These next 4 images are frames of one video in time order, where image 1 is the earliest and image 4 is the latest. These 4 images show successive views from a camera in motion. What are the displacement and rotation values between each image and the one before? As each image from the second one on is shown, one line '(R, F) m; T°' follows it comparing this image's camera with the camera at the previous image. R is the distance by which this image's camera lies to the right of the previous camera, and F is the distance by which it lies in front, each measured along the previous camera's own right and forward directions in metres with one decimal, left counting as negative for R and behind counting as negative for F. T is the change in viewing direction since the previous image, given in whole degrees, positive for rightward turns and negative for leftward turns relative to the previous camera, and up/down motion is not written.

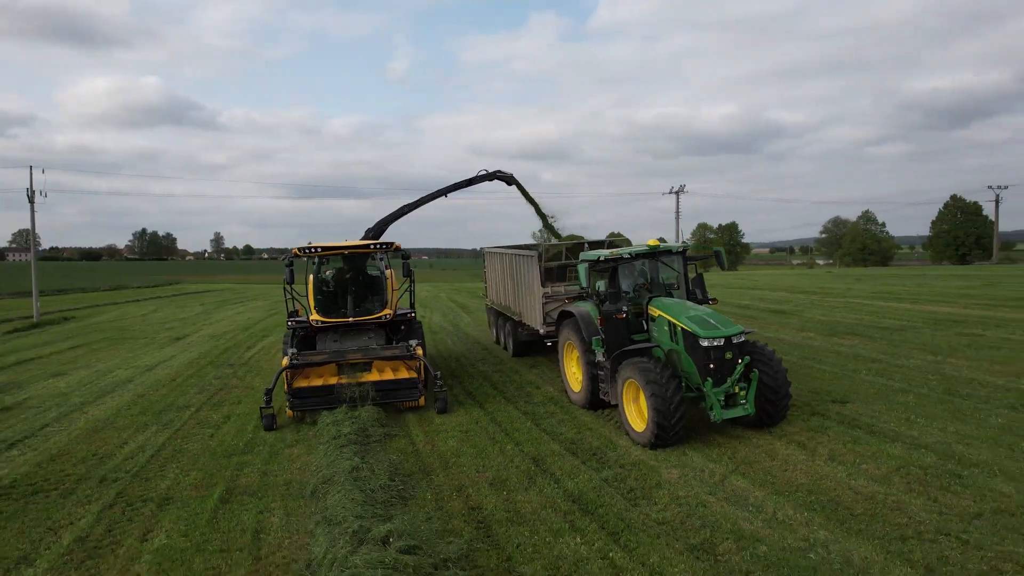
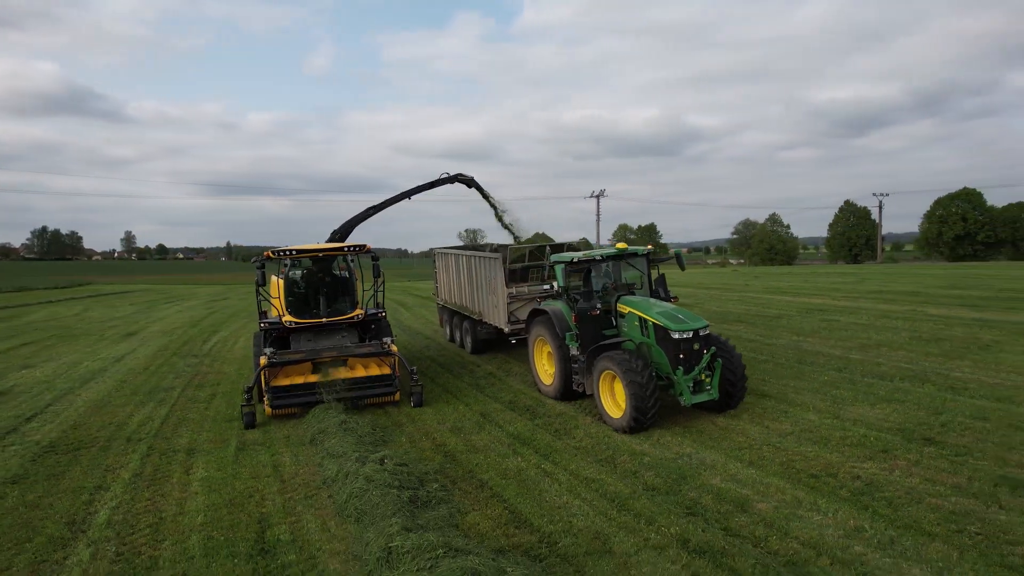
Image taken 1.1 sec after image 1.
(-0.3, -1.7) m; +6°
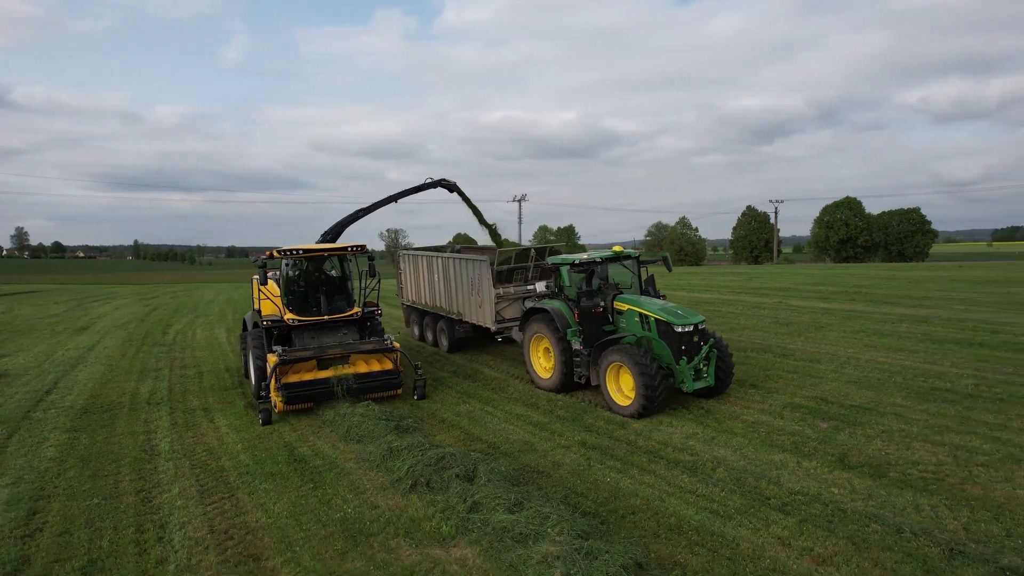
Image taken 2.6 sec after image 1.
(-0.4, -2.2) m; +7°
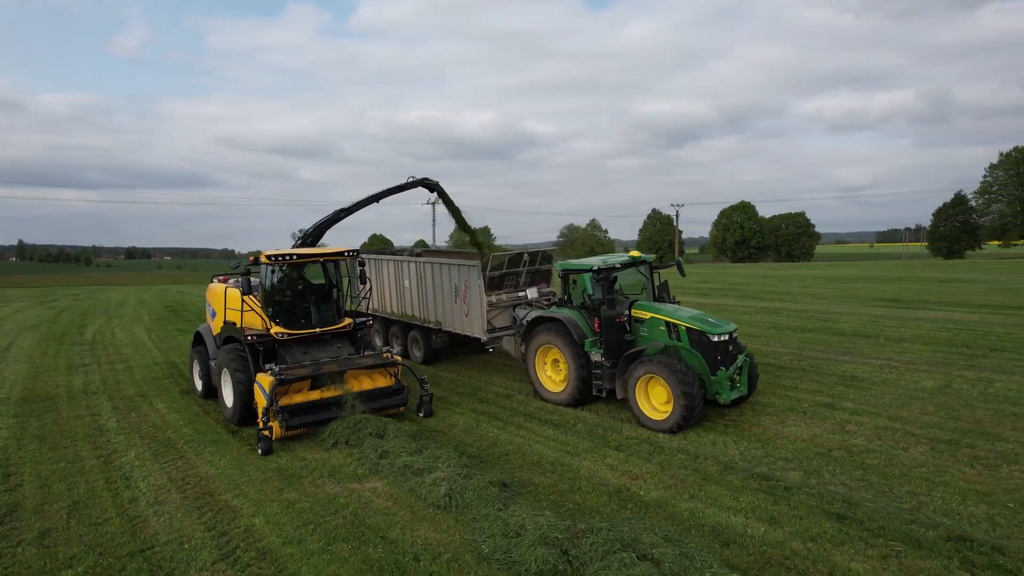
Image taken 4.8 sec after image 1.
(+0.2, -1.5) m; +7°
